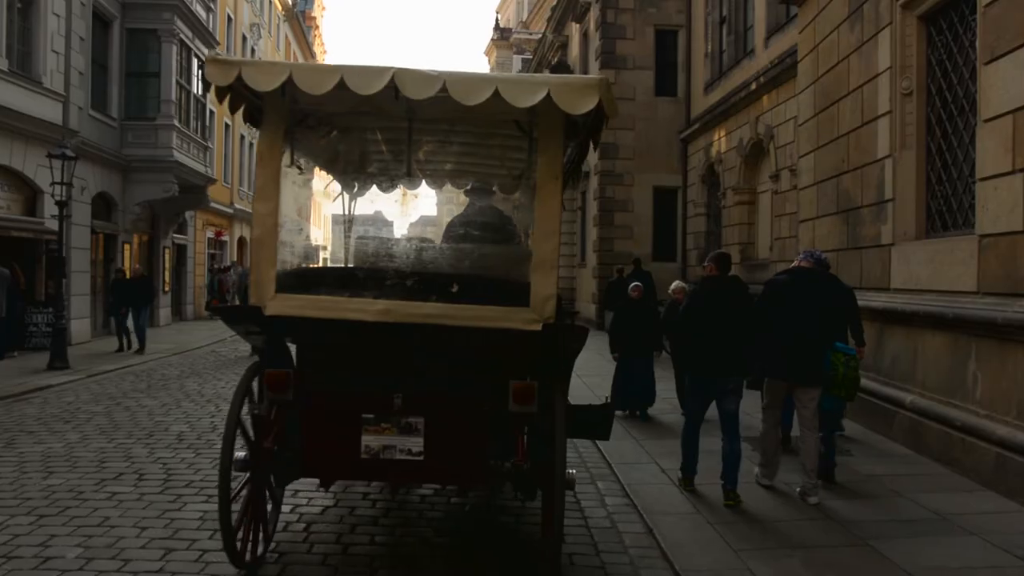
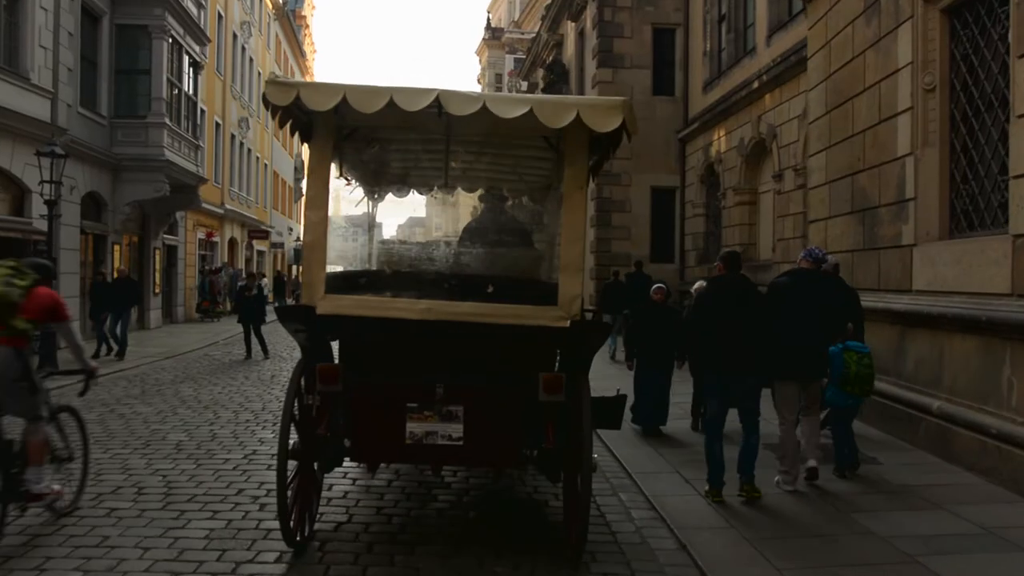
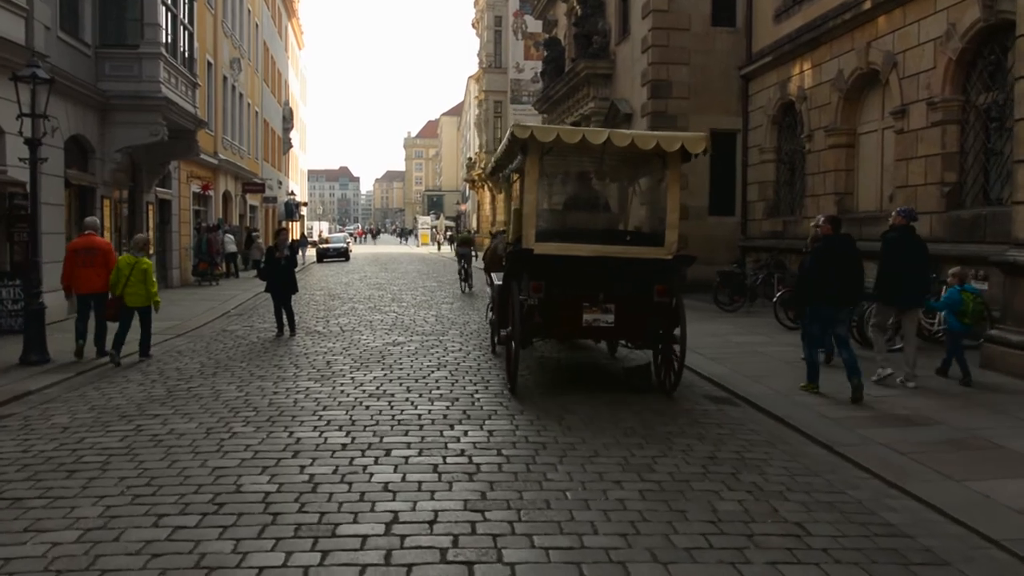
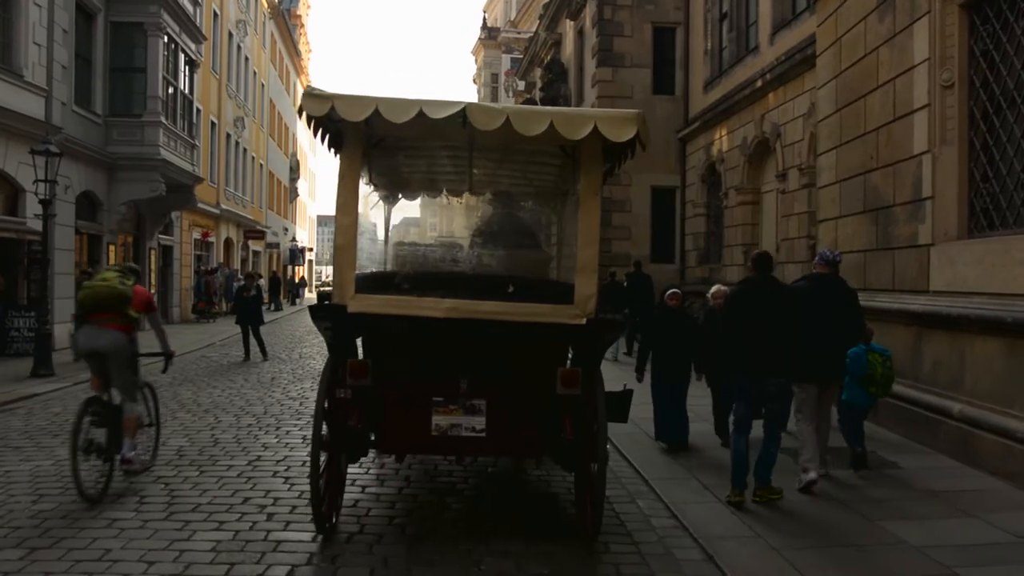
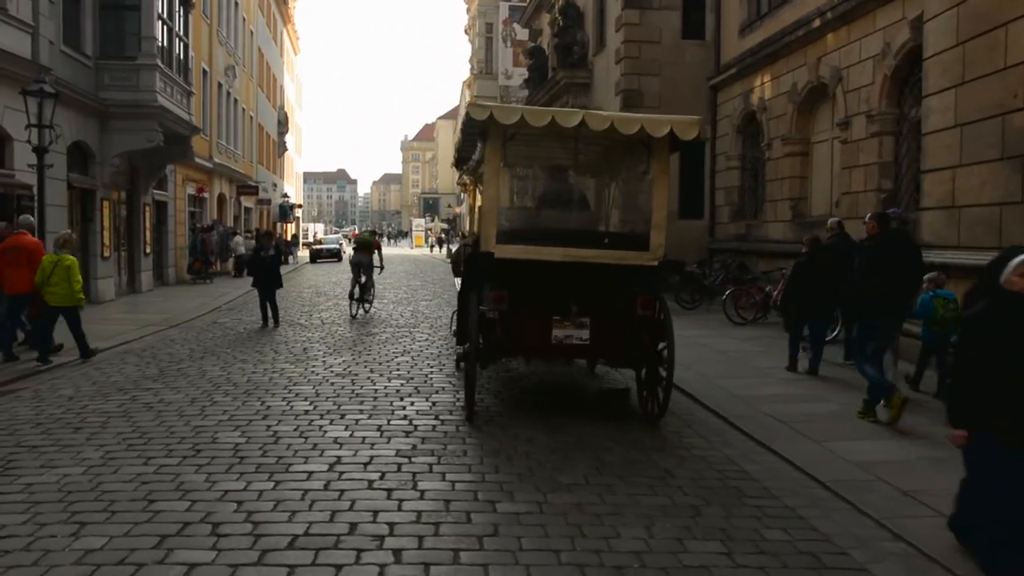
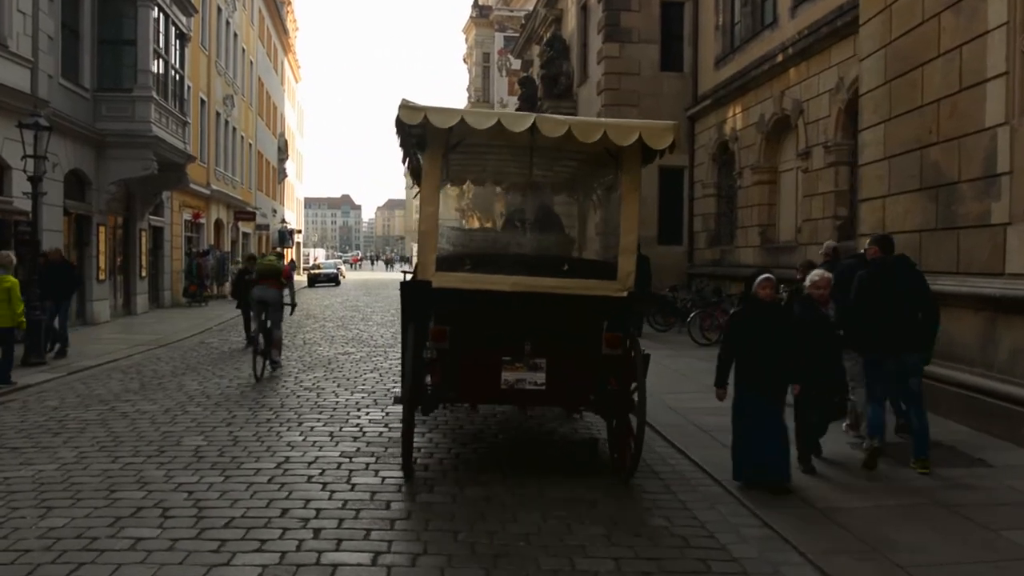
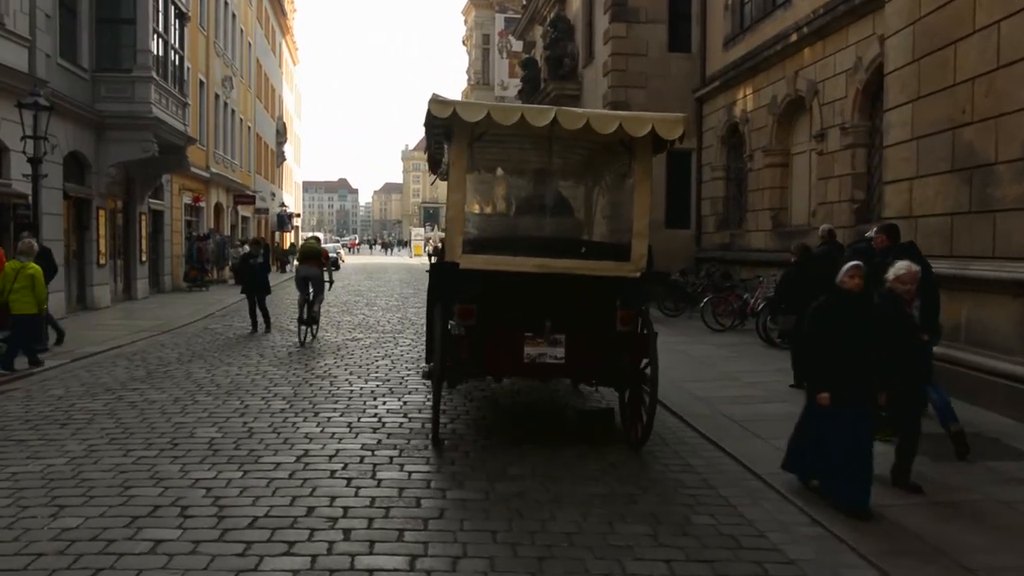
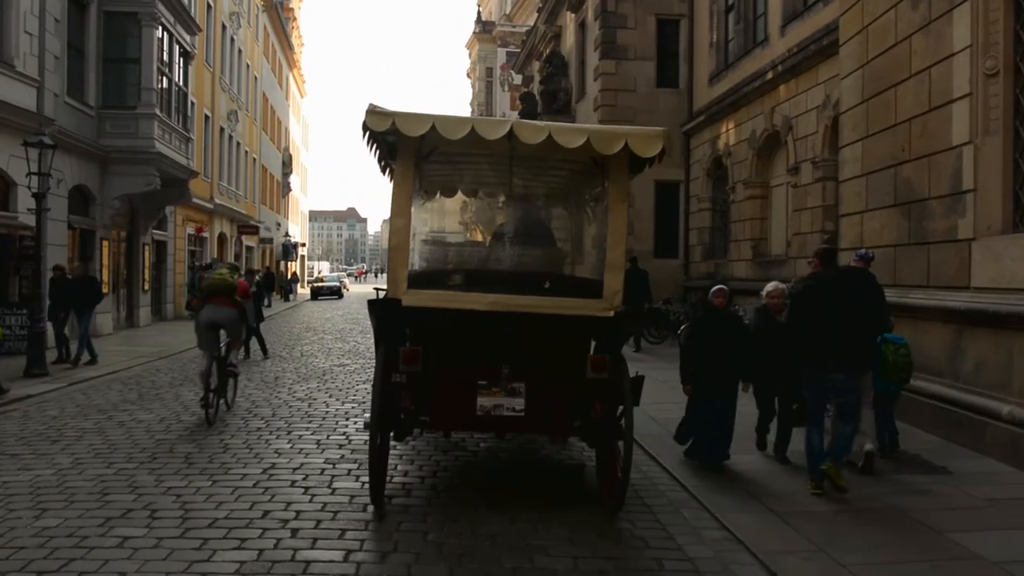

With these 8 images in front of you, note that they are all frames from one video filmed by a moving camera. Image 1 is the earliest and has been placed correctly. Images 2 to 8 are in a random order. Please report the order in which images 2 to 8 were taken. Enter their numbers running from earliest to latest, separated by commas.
2, 4, 8, 6, 7, 5, 3
